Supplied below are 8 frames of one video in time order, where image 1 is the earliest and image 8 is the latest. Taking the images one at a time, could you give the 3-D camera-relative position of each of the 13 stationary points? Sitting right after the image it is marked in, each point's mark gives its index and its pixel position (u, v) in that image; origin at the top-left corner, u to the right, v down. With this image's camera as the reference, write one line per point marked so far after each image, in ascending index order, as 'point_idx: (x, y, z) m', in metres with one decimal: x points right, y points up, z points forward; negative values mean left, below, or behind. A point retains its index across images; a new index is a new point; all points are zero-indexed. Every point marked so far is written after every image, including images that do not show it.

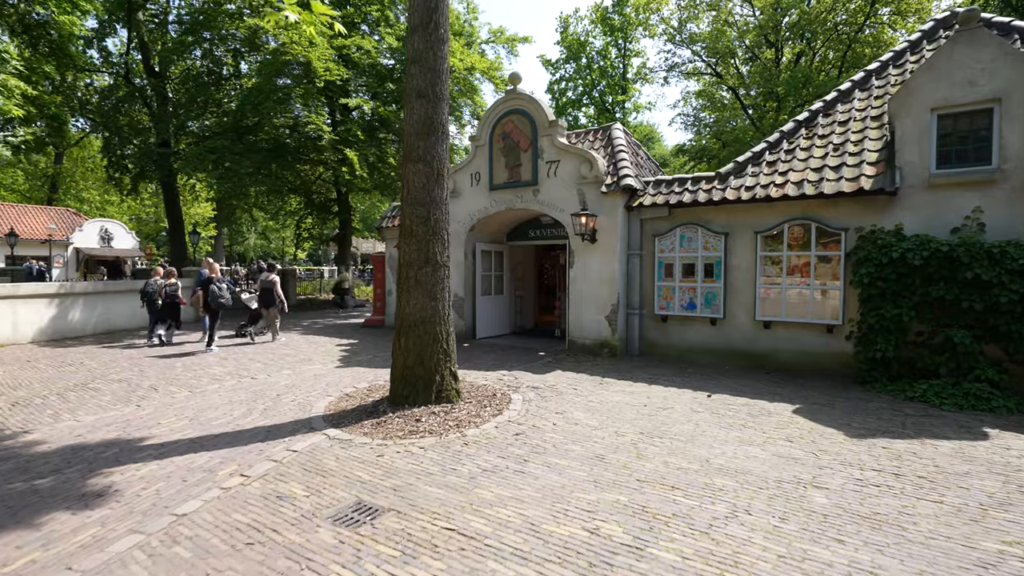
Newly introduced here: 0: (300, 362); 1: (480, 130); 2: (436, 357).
0: (-4.0, -1.4, +10.0) m
1: (-0.7, +3.6, +11.9) m
2: (-1.0, -0.9, +6.7) m
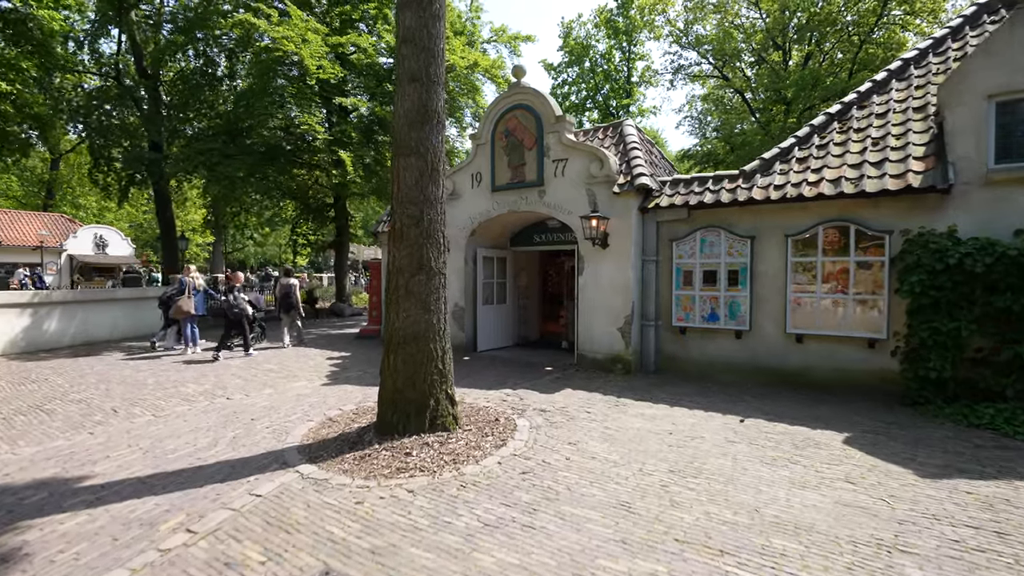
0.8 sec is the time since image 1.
0: (-3.9, -1.6, +9.1) m
1: (-0.7, +3.4, +11.1) m
2: (-0.9, -1.0, +5.8) m
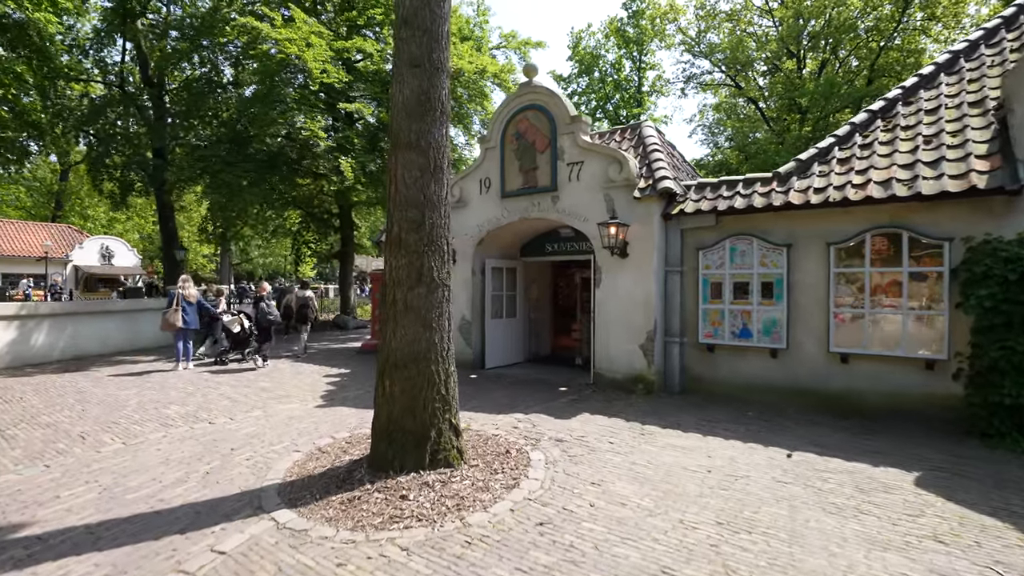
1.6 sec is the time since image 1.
0: (-3.8, -1.8, +8.4) m
1: (-0.4, +3.2, +10.5) m
2: (-0.8, -1.1, +5.0) m
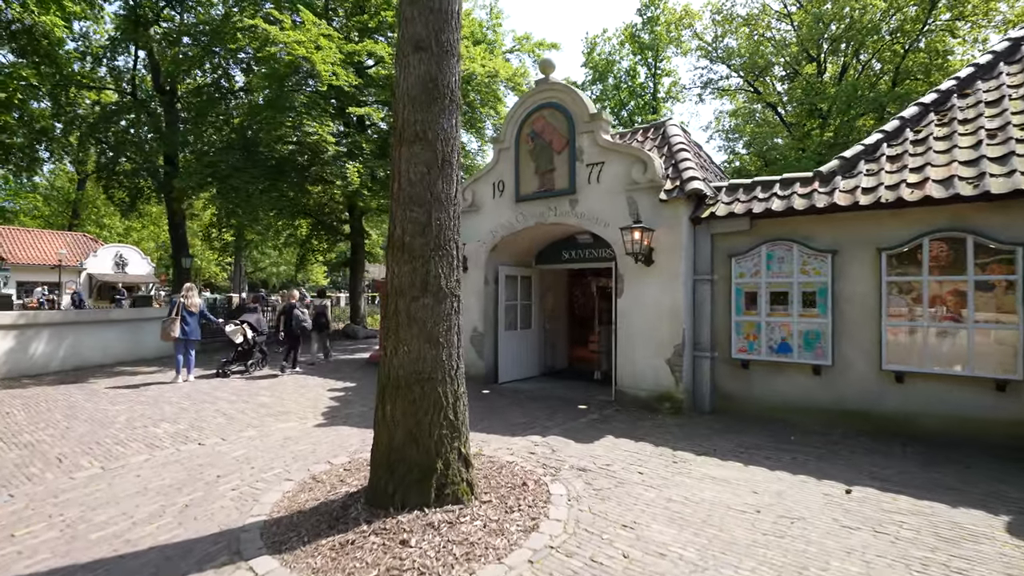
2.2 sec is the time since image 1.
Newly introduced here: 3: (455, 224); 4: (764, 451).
0: (-3.5, -1.9, +7.8) m
1: (-0.2, +3.0, +9.9) m
2: (-0.6, -1.2, +4.4) m
3: (-0.5, +0.6, +4.7) m
4: (+2.9, -1.9, +6.1) m
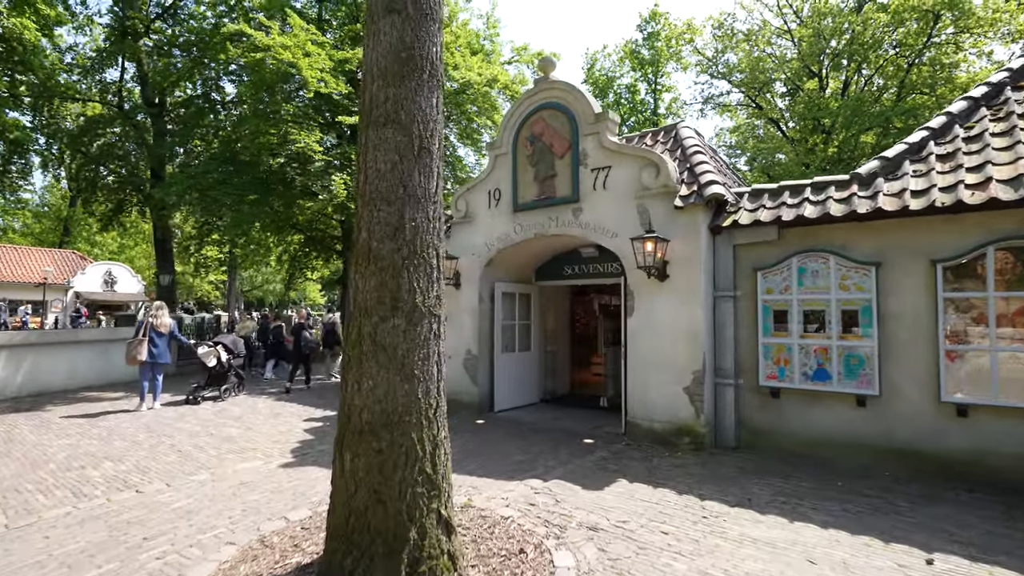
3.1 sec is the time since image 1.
0: (-3.6, -2.2, +6.8) m
1: (-0.2, +2.7, +9.1) m
2: (-0.7, -1.3, +3.4) m
3: (-0.6, +0.5, +3.8) m
4: (+2.9, -2.1, +5.1) m
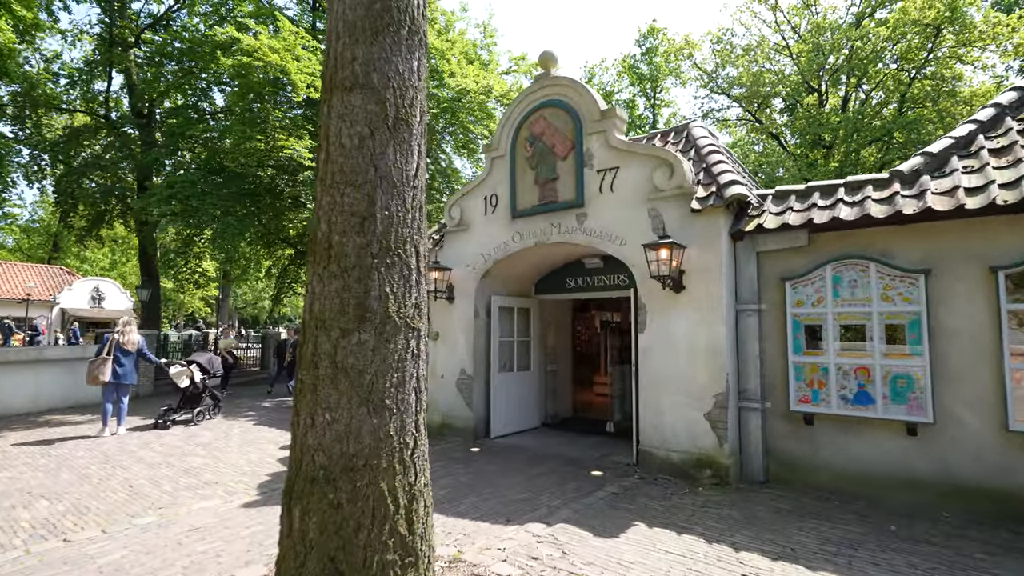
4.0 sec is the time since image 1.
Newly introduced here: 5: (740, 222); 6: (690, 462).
0: (-3.6, -2.3, +6.0) m
1: (-0.2, +2.5, +8.4) m
2: (-0.7, -1.4, +2.6) m
3: (-0.6, +0.4, +3.0) m
4: (+2.9, -2.2, +4.3) m
5: (+2.8, +0.8, +6.3) m
6: (+2.1, -2.1, +6.2) m
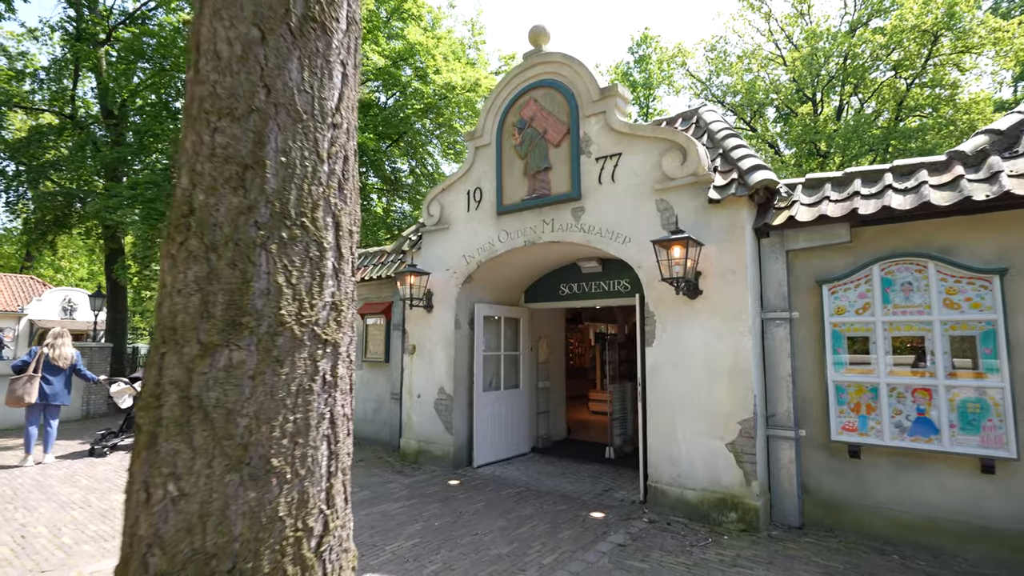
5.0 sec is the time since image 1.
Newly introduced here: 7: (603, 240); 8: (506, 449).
0: (-3.8, -2.3, +4.8) m
1: (-0.4, +2.4, +7.4) m
2: (-0.8, -1.3, +1.6) m
3: (-0.7, +0.4, +2.0) m
4: (+2.8, -2.2, +3.2) m
5: (+2.6, +0.7, +5.3) m
6: (+1.9, -2.1, +5.1) m
7: (+1.1, +0.6, +6.2) m
8: (-0.1, -2.4, +8.0) m
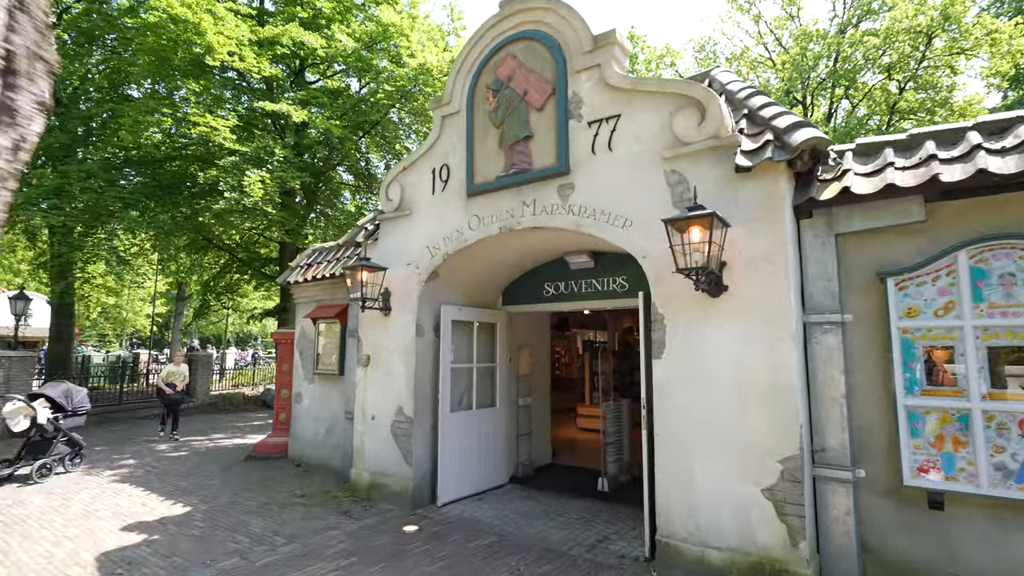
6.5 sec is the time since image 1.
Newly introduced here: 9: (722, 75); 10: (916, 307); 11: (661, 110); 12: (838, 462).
0: (-4.0, -2.3, +3.4) m
1: (-0.7, +2.4, +6.1) m
2: (-0.9, -1.2, +0.2) m
3: (-0.8, +0.5, +0.7) m
4: (+2.5, -2.1, +2.0) m
5: (+2.3, +0.8, +4.1) m
6: (+1.7, -2.1, +3.8) m
7: (+0.8, +0.6, +4.9) m
8: (-0.4, -2.4, +6.7) m
9: (+2.2, +2.3, +5.5) m
10: (+2.9, -0.1, +3.8) m
11: (+1.3, +1.6, +4.7) m
12: (+2.4, -1.3, +3.9) m
